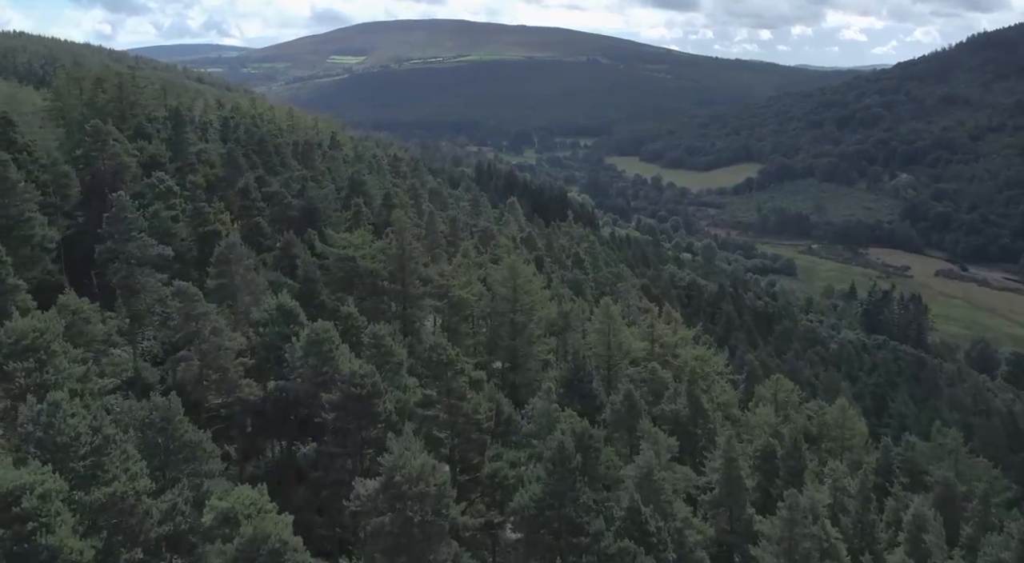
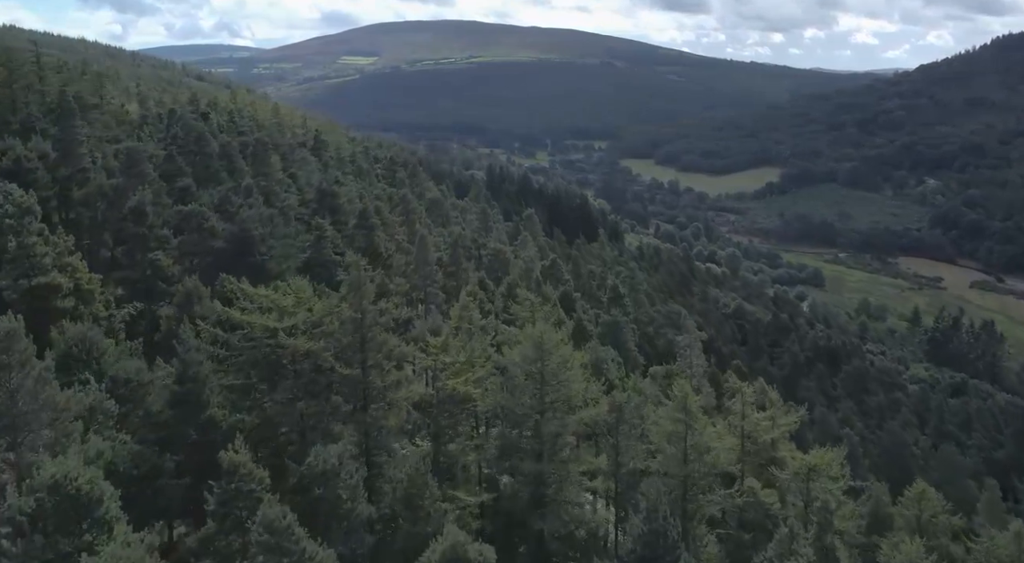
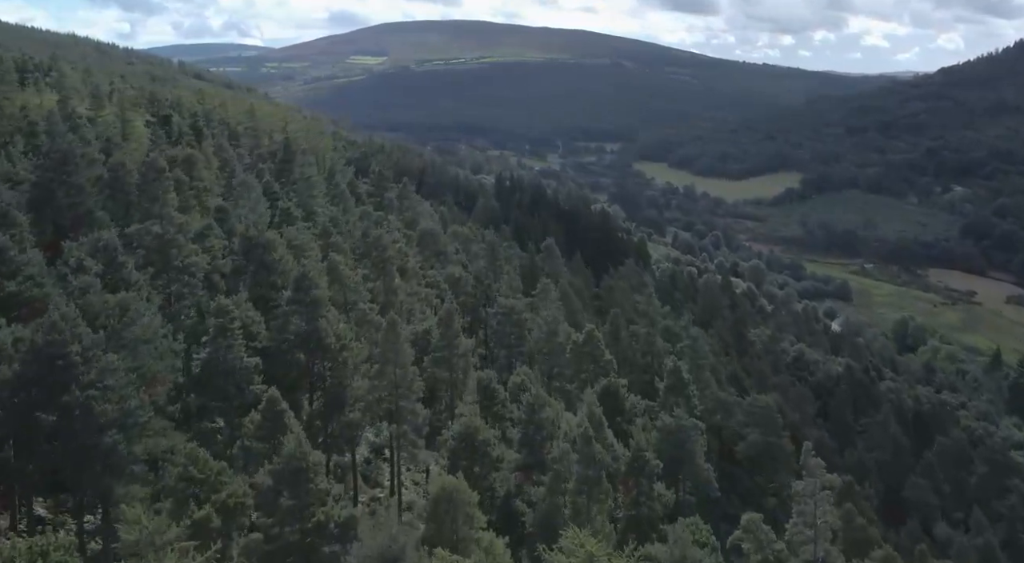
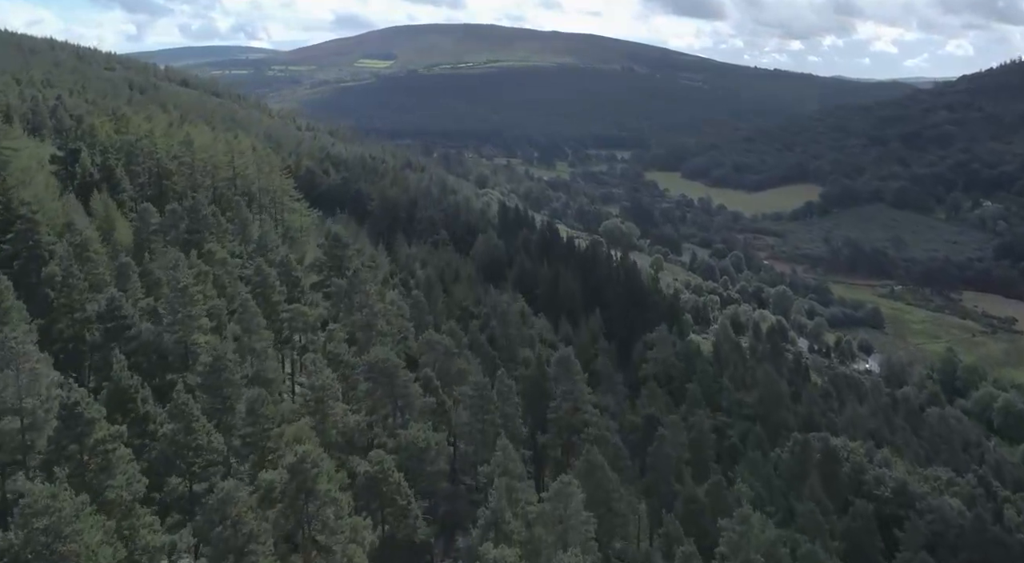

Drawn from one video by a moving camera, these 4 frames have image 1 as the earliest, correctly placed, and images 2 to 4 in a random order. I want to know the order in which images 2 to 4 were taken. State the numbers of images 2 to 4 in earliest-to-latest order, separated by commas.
2, 3, 4
